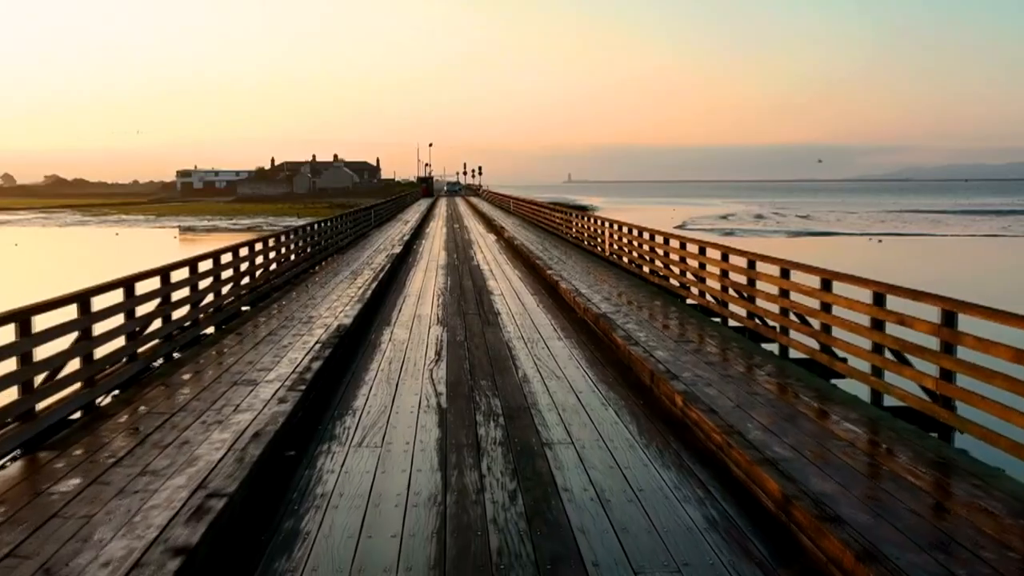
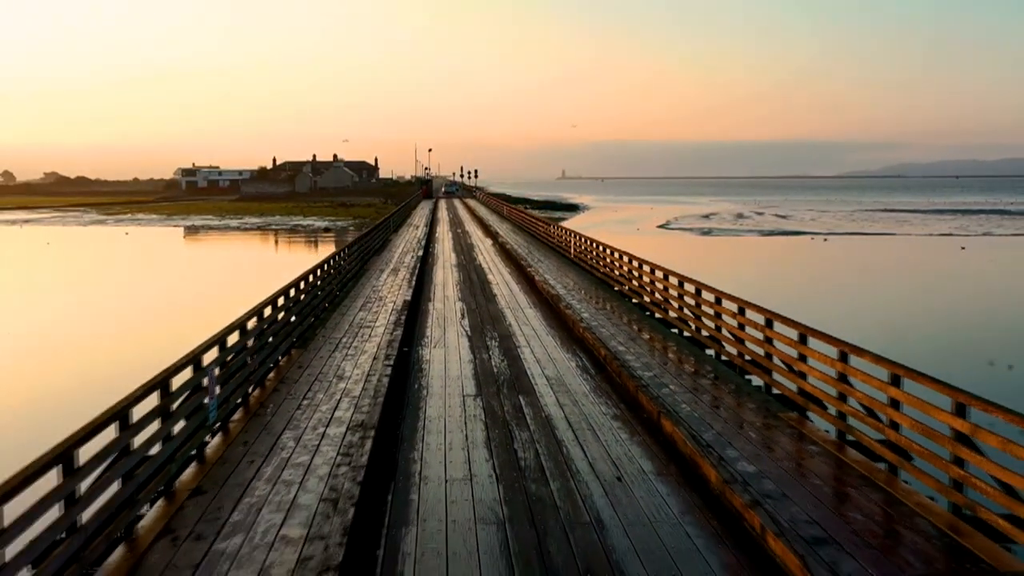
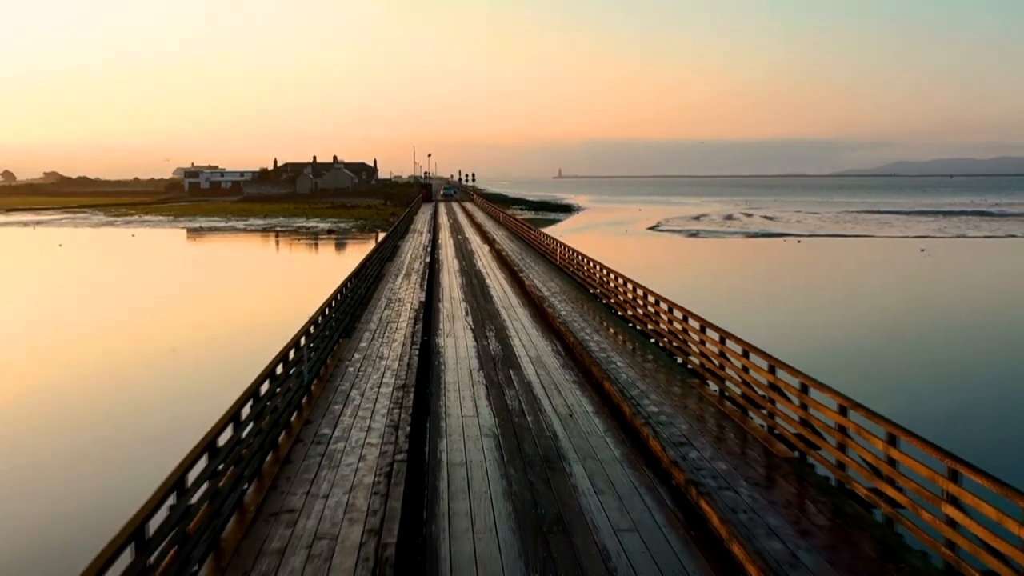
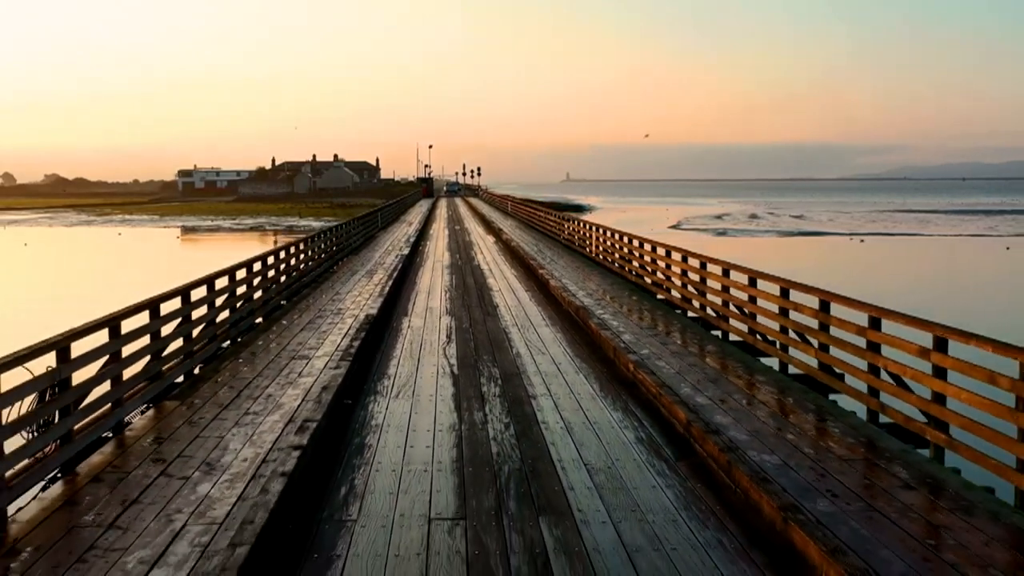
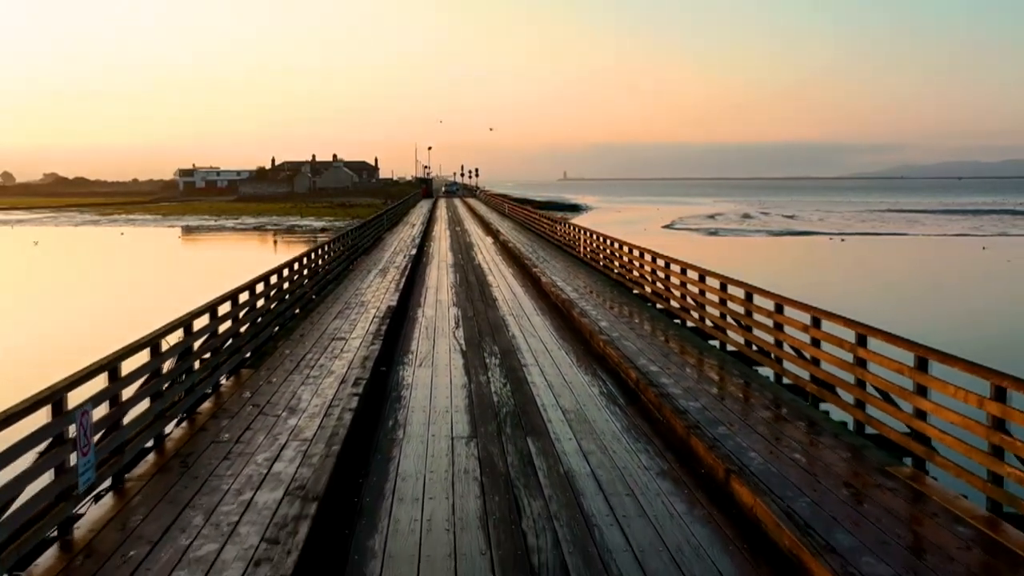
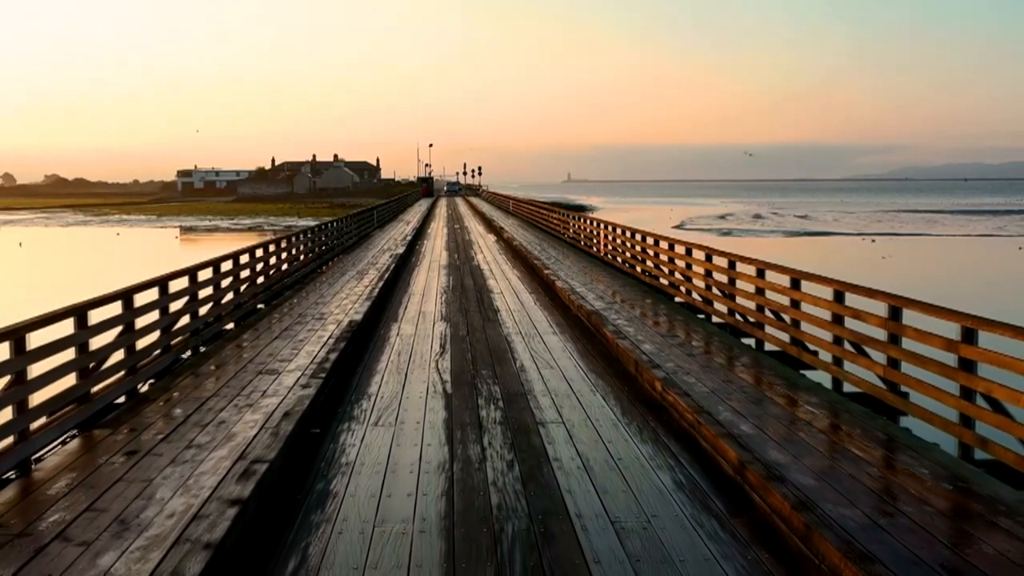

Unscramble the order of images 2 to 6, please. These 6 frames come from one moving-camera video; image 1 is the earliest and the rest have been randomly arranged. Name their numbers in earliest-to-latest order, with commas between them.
6, 4, 5, 2, 3
